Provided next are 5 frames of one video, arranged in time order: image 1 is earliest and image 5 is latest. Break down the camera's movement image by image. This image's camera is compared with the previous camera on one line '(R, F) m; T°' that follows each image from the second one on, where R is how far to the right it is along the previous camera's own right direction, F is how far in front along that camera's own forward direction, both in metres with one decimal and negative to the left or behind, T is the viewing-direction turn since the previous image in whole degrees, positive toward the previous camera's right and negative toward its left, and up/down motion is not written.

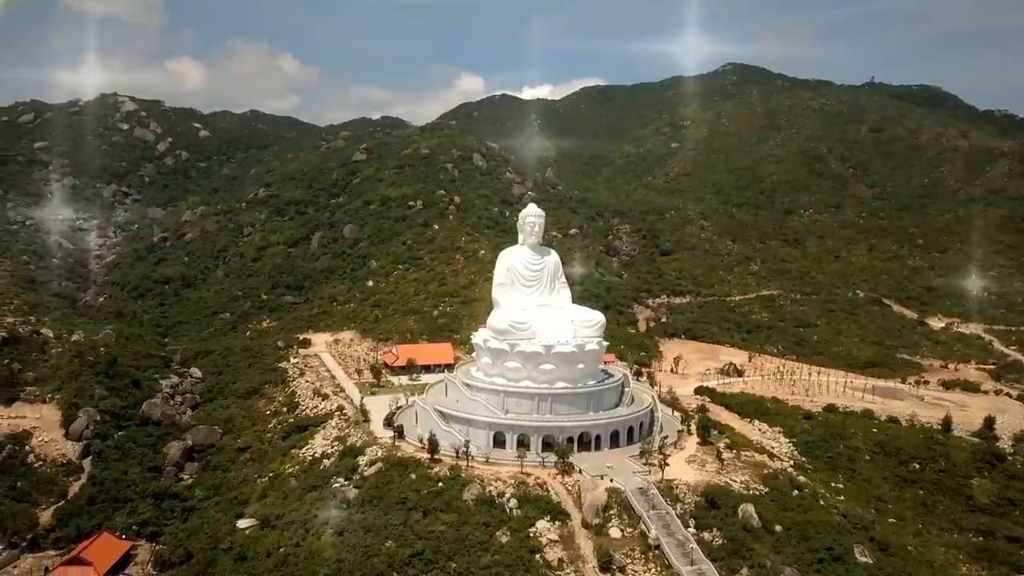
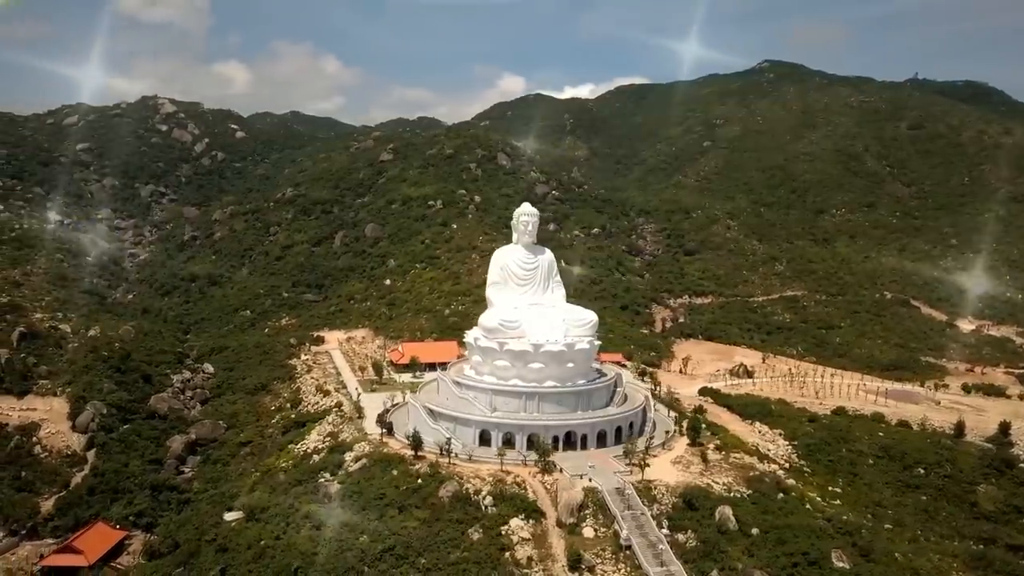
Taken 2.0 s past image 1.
(+1.6, 0.0) m; -3°
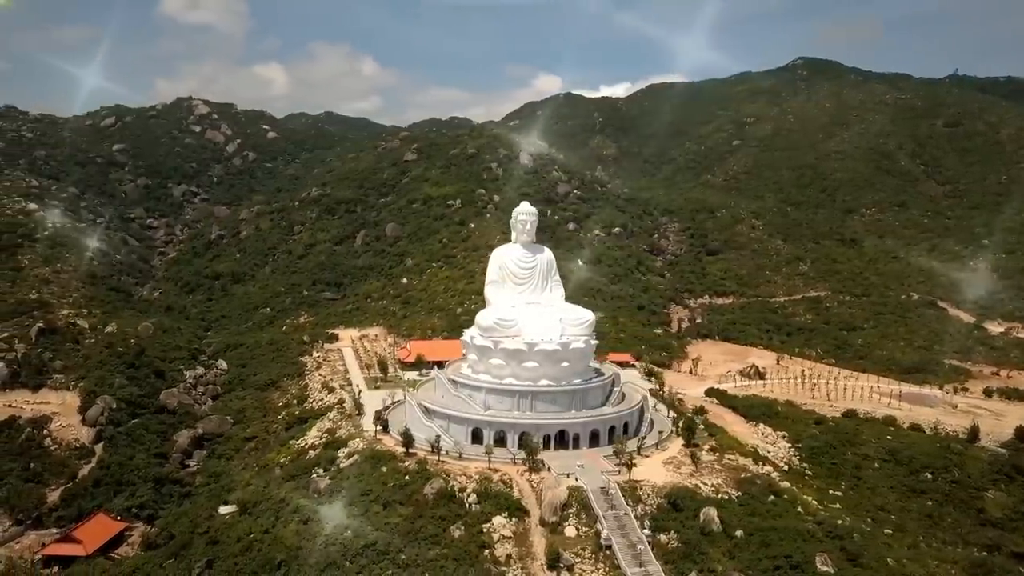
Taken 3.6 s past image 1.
(+1.3, 0.0) m; -2°
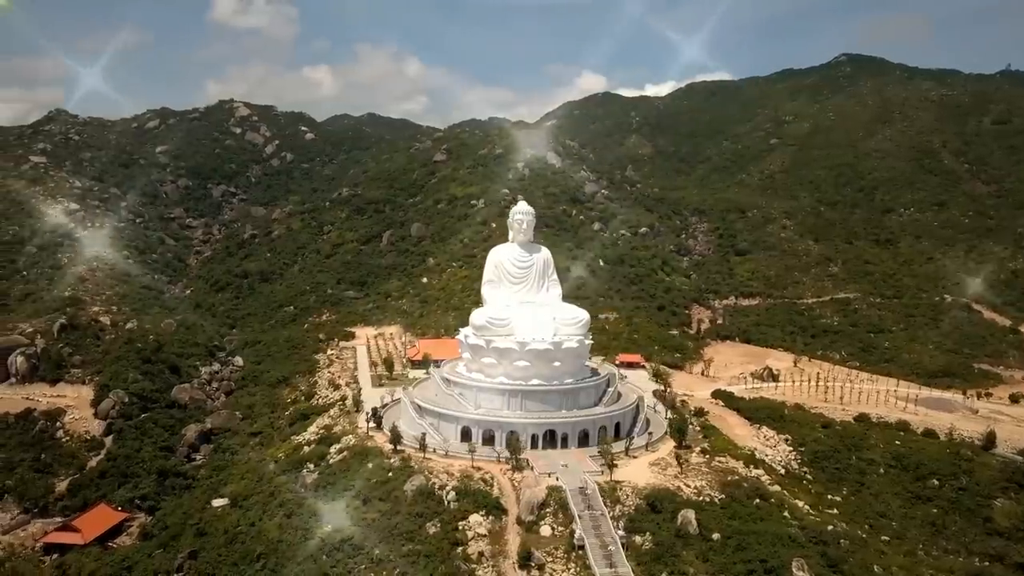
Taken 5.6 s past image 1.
(+1.6, 0.0) m; -3°
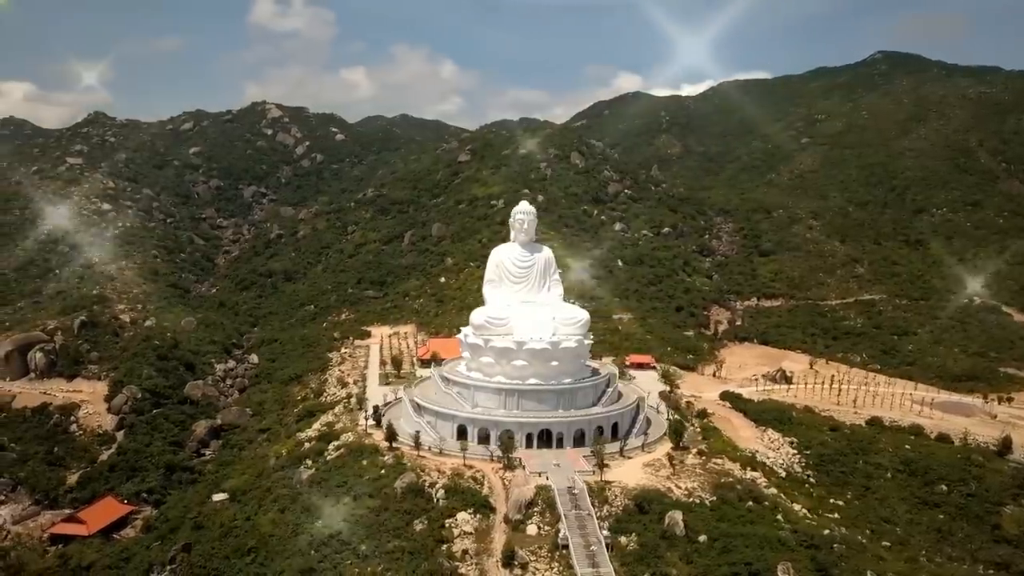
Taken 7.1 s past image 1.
(+1.2, -0.1) m; -2°
